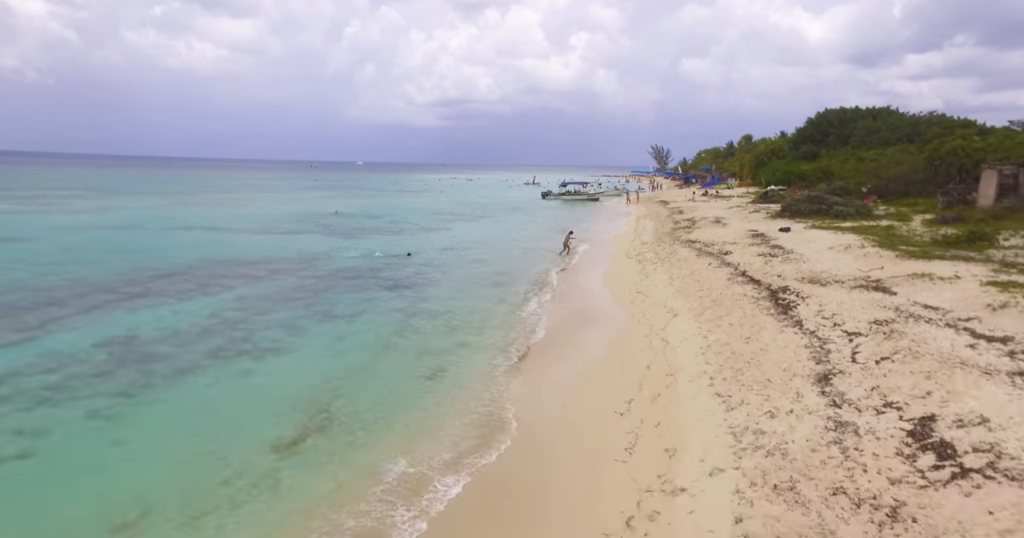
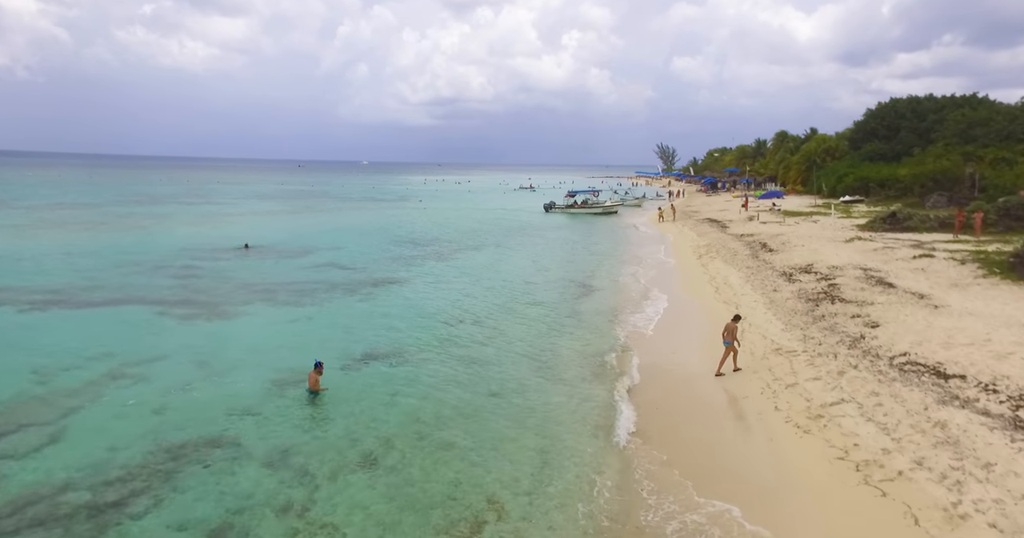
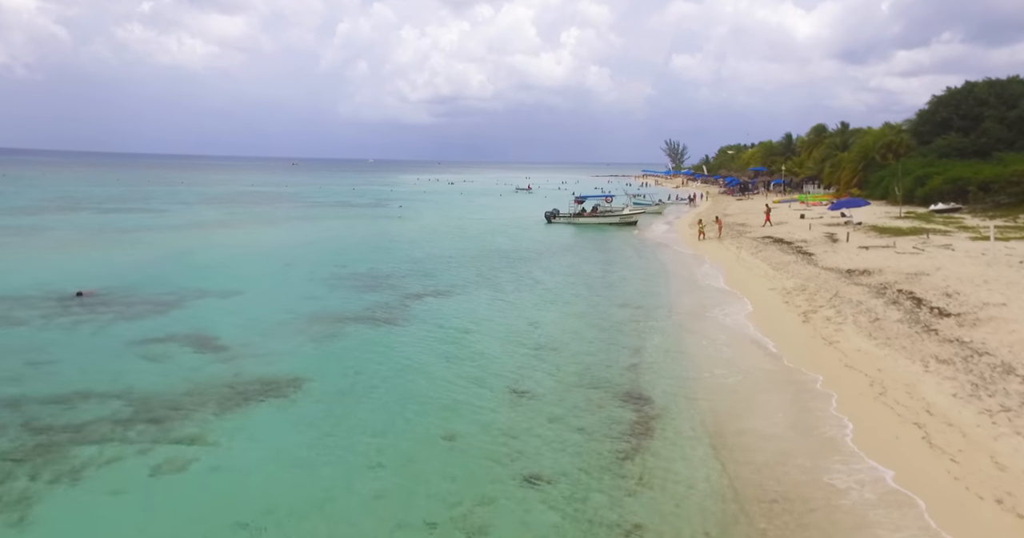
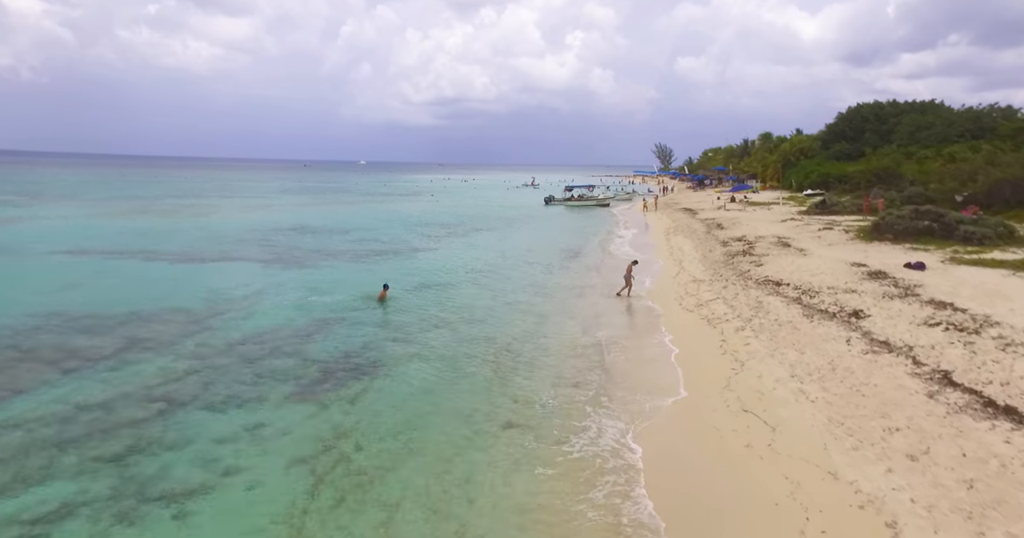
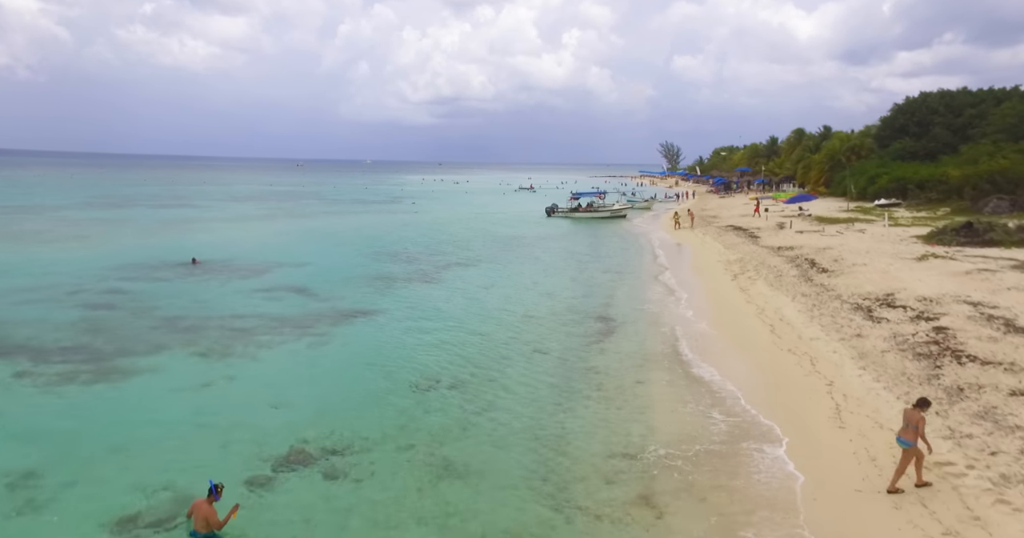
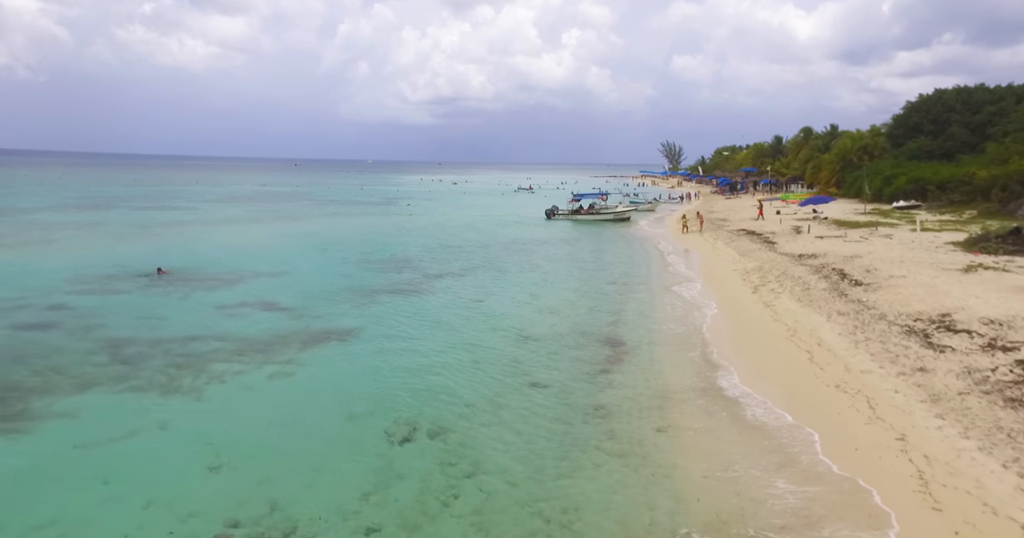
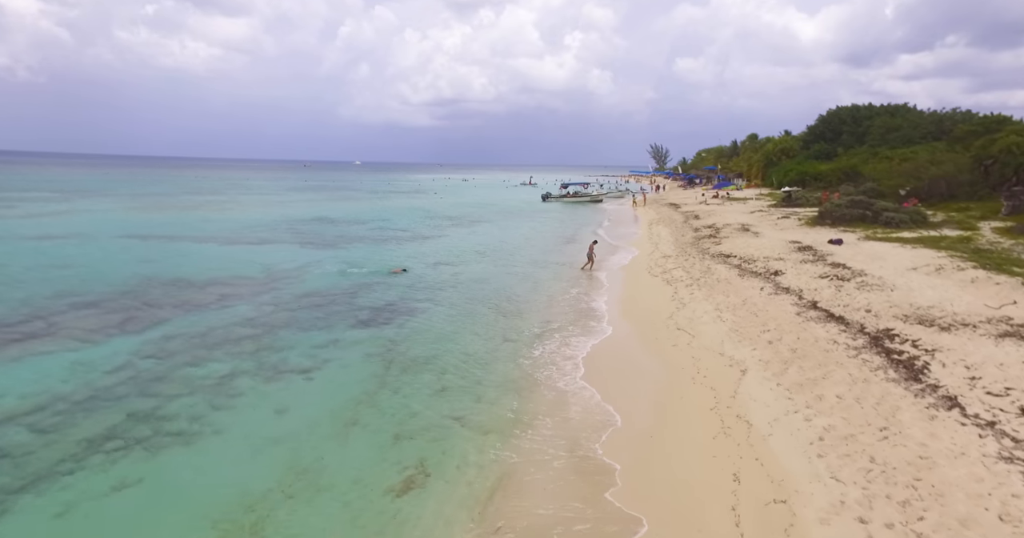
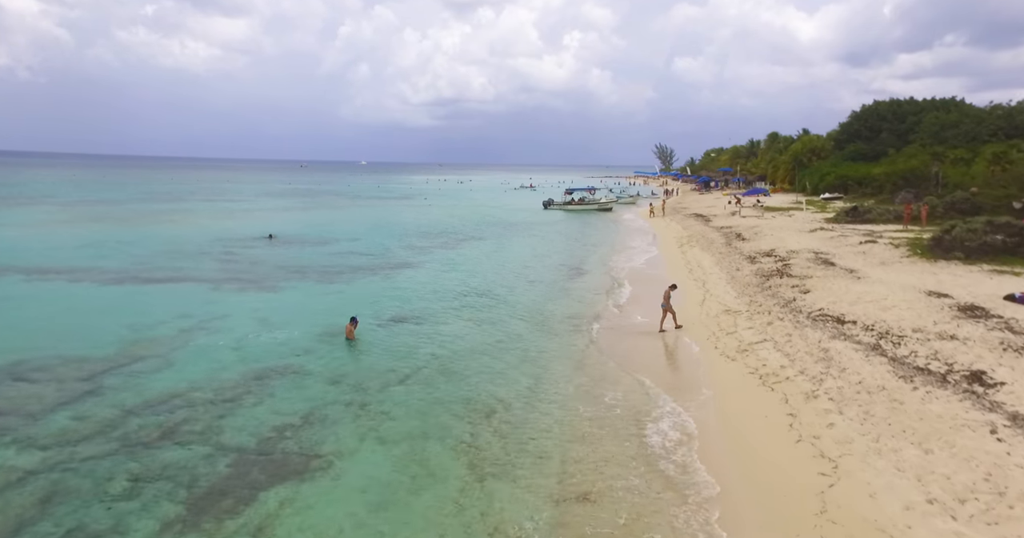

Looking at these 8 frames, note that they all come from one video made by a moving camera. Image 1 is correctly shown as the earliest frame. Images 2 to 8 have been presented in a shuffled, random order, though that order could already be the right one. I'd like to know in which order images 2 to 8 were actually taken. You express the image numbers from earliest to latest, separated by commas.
7, 4, 8, 2, 5, 6, 3
